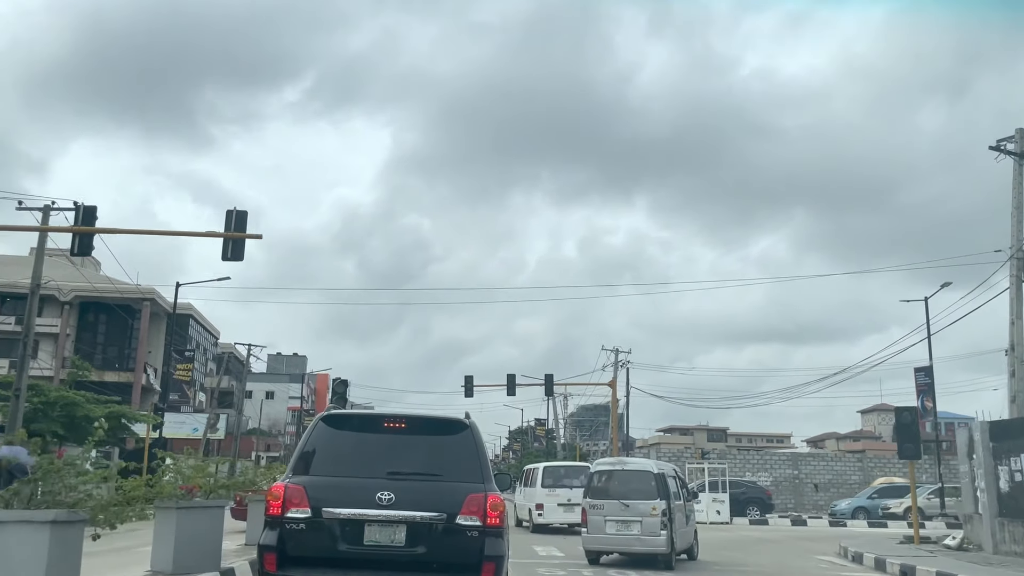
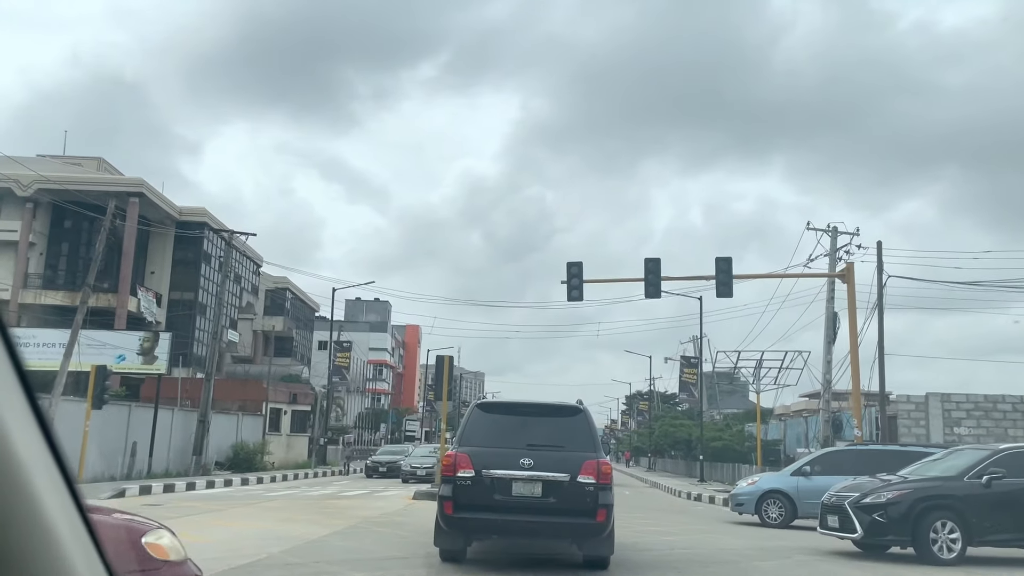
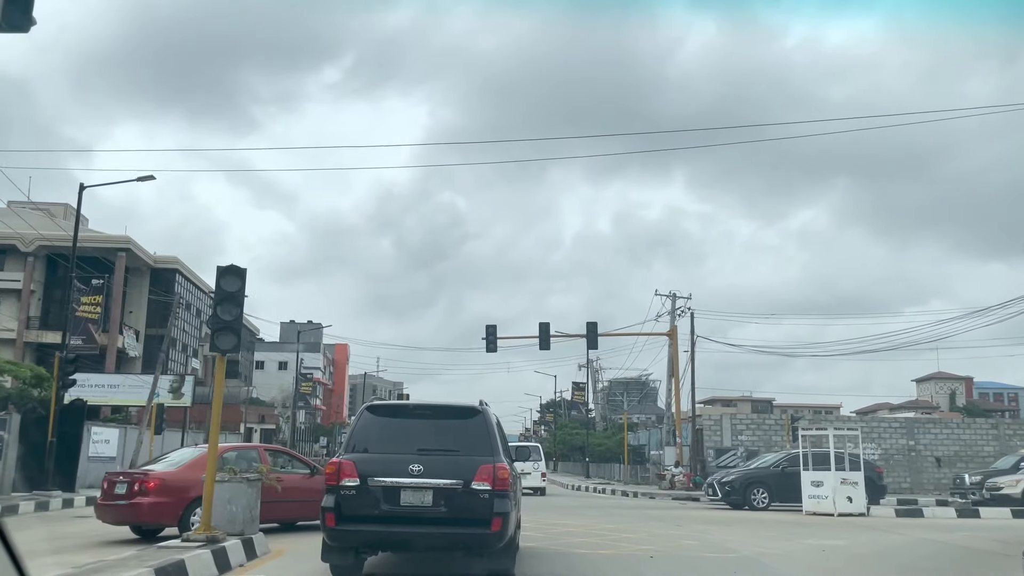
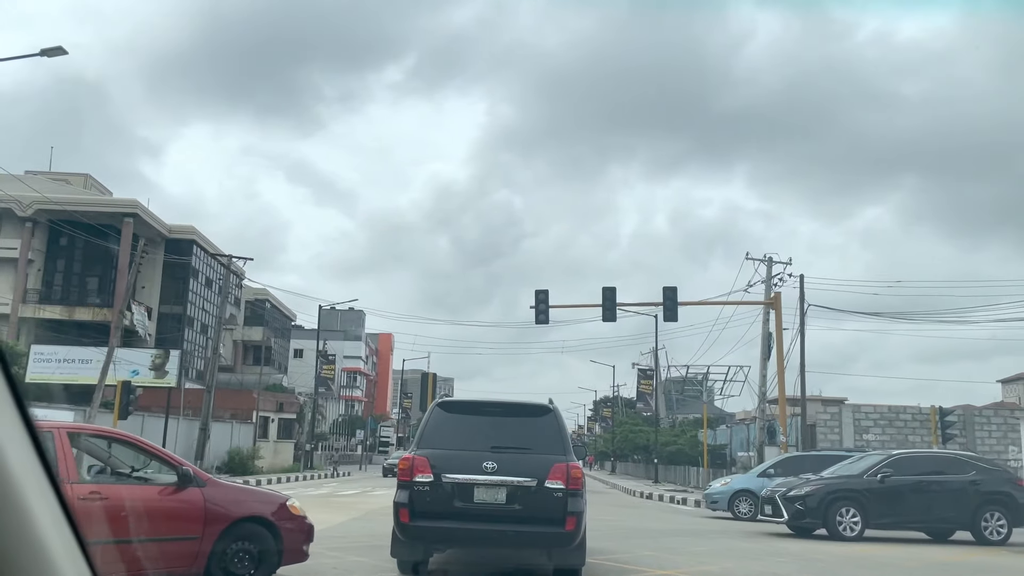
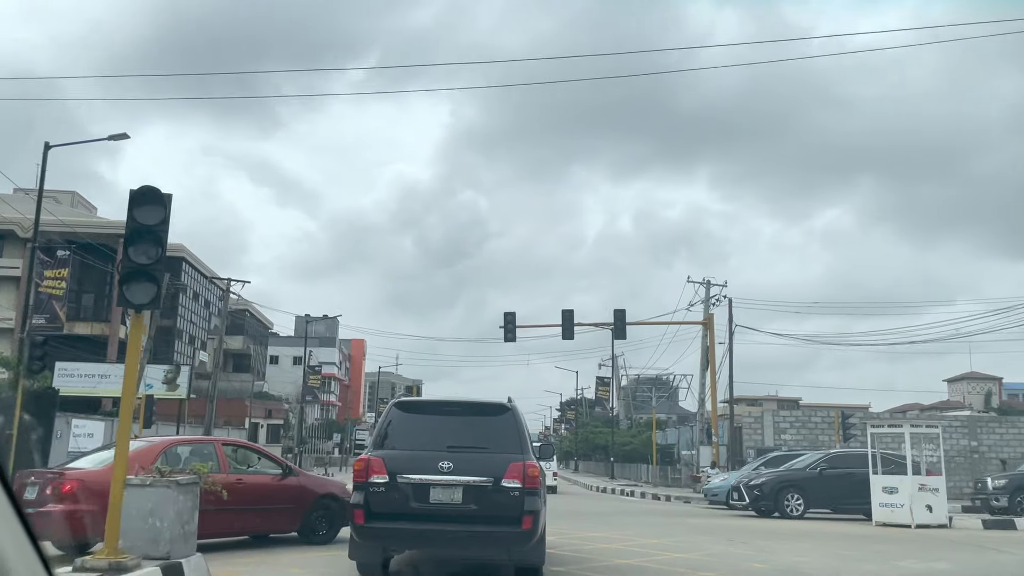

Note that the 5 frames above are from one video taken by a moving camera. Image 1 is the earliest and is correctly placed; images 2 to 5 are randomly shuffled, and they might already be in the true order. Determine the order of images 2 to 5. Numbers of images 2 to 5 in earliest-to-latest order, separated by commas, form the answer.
3, 5, 4, 2
